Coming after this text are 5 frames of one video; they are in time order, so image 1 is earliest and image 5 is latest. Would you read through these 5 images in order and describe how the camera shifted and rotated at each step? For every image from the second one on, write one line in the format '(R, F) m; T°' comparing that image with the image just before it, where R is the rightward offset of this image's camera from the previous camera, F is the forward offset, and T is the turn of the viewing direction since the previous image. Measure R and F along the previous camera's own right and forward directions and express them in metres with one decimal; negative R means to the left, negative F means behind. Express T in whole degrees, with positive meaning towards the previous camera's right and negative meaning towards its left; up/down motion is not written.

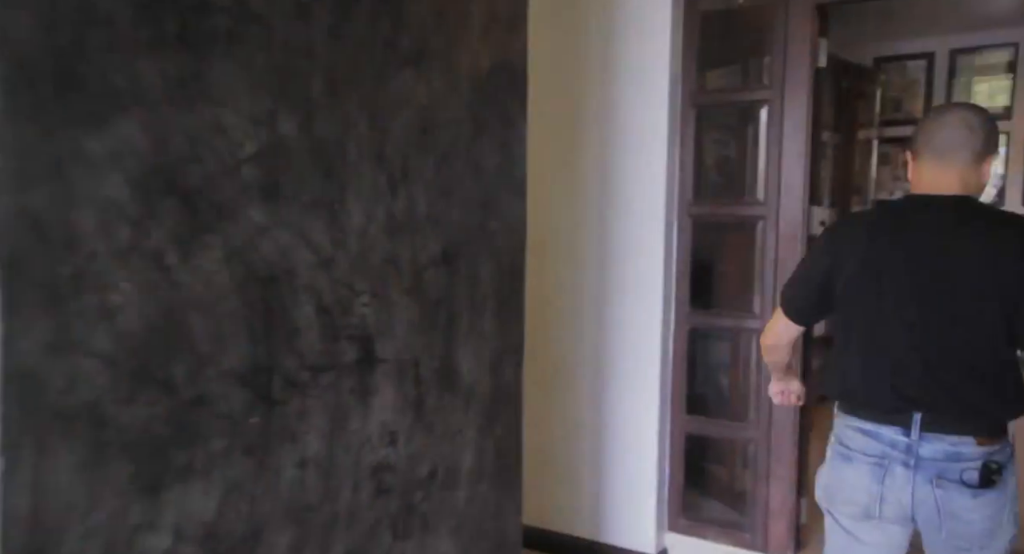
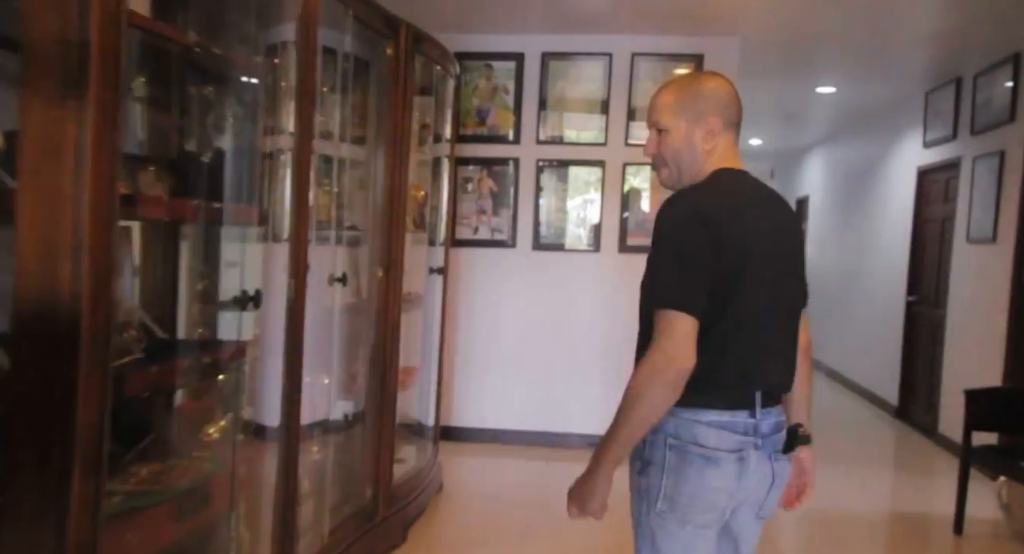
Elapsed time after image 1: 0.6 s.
(+1.1, +1.8) m; +27°
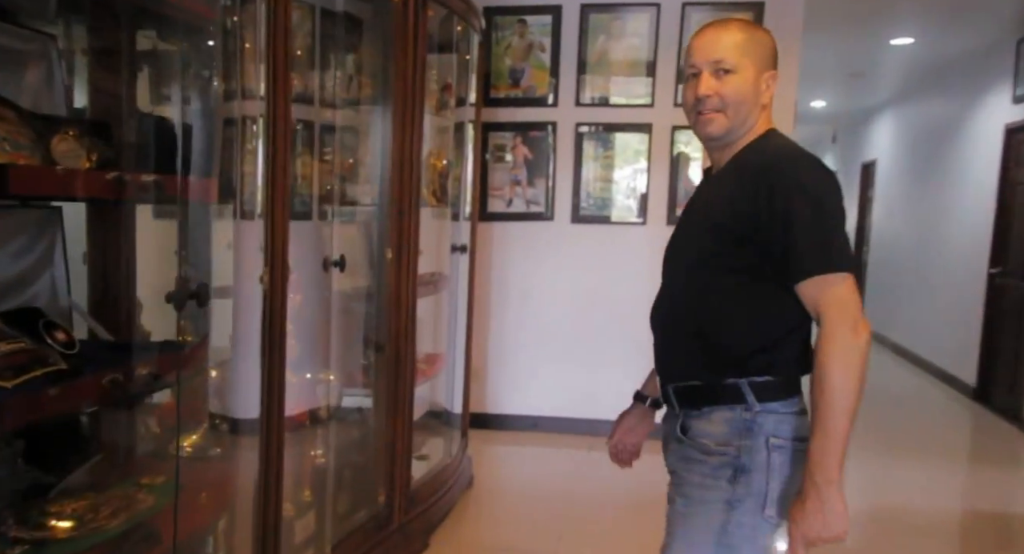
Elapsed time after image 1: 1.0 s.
(+0.1, +0.3) m; -4°
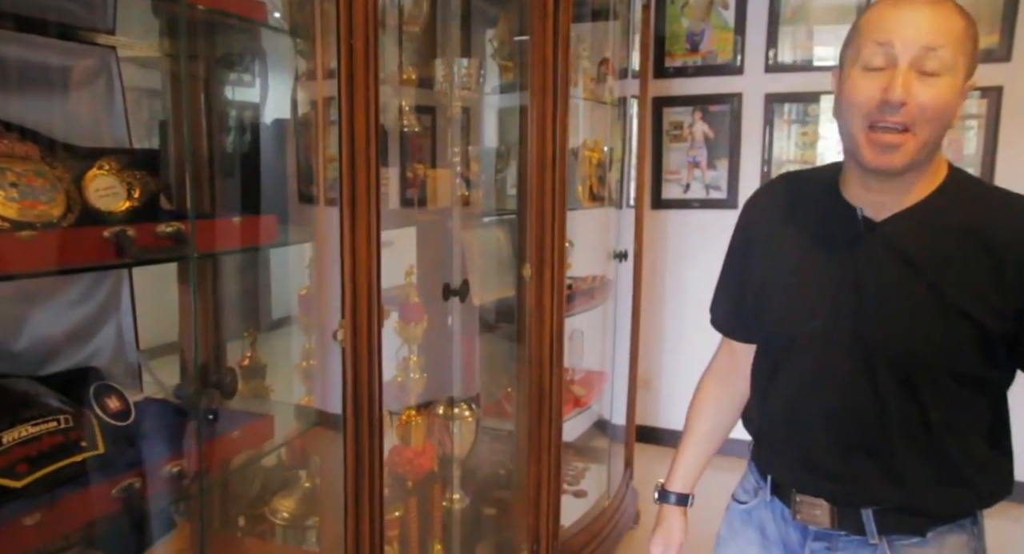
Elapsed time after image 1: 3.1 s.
(+0.1, +0.4) m; -14°
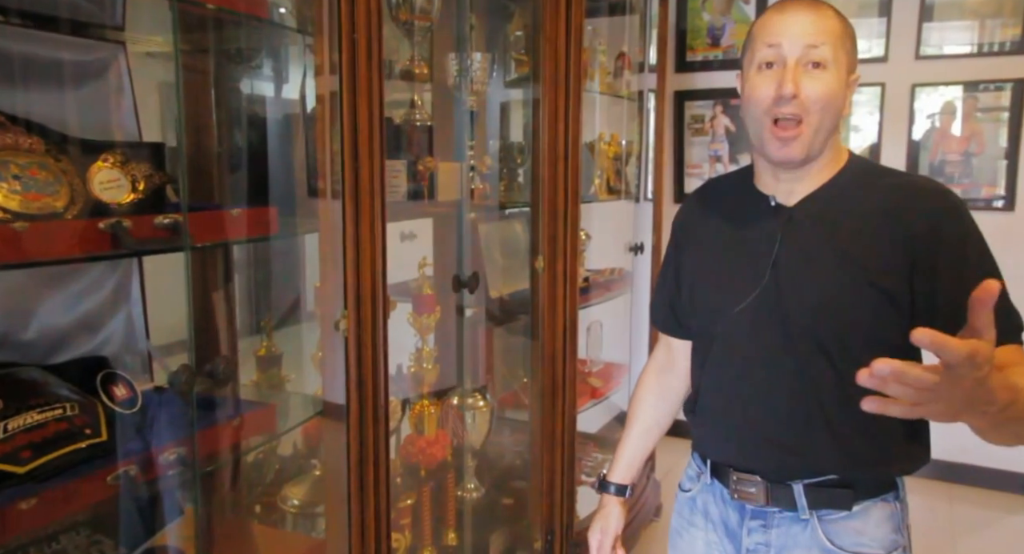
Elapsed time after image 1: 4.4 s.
(0.0, 0.0) m; -2°
